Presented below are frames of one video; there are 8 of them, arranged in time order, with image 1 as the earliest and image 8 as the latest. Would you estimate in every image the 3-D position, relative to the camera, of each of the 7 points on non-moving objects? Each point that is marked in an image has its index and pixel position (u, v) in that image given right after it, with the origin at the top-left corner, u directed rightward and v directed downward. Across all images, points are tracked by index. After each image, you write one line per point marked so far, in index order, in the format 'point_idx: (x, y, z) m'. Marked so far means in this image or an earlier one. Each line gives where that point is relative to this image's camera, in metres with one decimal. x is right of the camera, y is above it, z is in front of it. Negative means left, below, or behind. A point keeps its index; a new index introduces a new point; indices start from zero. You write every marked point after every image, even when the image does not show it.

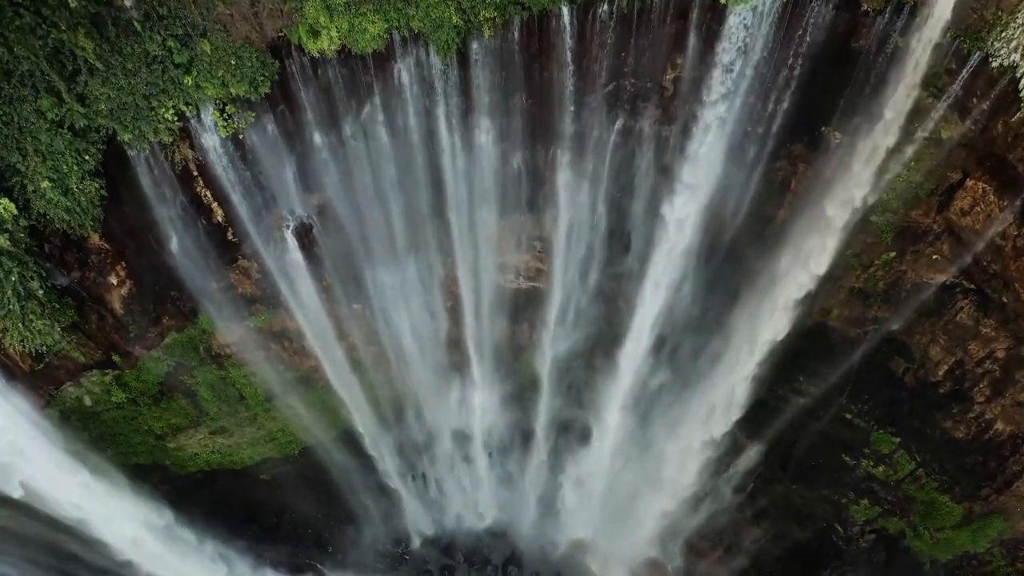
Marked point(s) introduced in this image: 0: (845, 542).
0: (+6.3, -4.9, +12.7) m
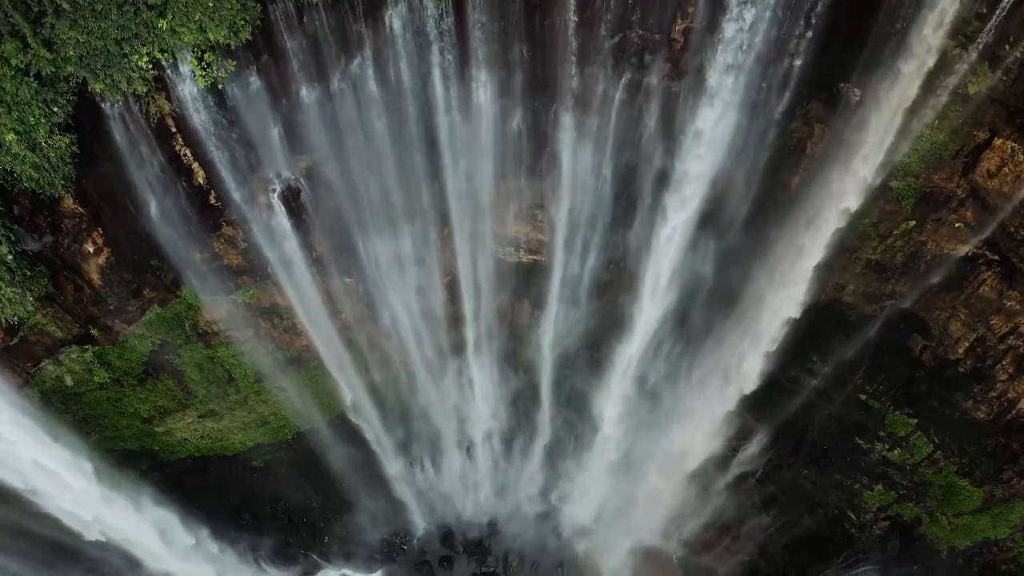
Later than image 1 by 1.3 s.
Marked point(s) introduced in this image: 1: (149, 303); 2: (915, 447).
0: (+6.3, -4.5, +12.2) m
1: (-5.4, -0.2, +9.8) m
2: (+6.8, -2.7, +11.2) m
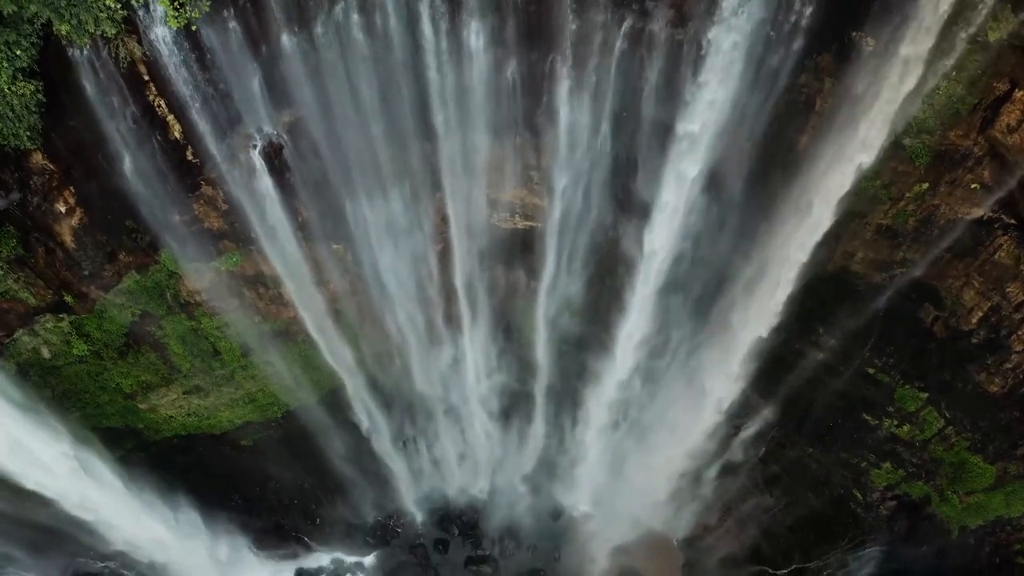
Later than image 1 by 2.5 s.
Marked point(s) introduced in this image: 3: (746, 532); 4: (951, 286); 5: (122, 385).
0: (+6.2, -4.0, +11.8) m
1: (-5.5, +0.3, +9.4) m
2: (+6.7, -2.2, +10.8) m
3: (+4.6, -4.9, +13.2) m
4: (+6.4, 0.0, +9.7) m
5: (-6.4, -1.6, +10.9) m
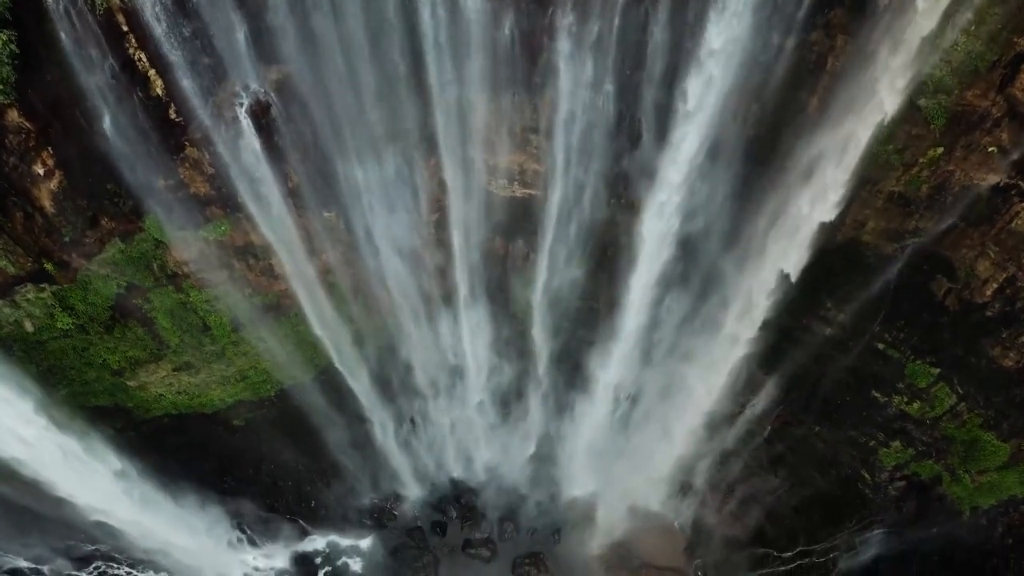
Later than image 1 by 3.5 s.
0: (+6.2, -3.5, +11.5) m
1: (-5.5, +0.7, +9.0) m
2: (+6.7, -1.8, +10.4) m
3: (+4.6, -4.4, +12.9) m
4: (+6.4, +0.5, +9.3) m
5: (-6.4, -1.2, +10.6) m
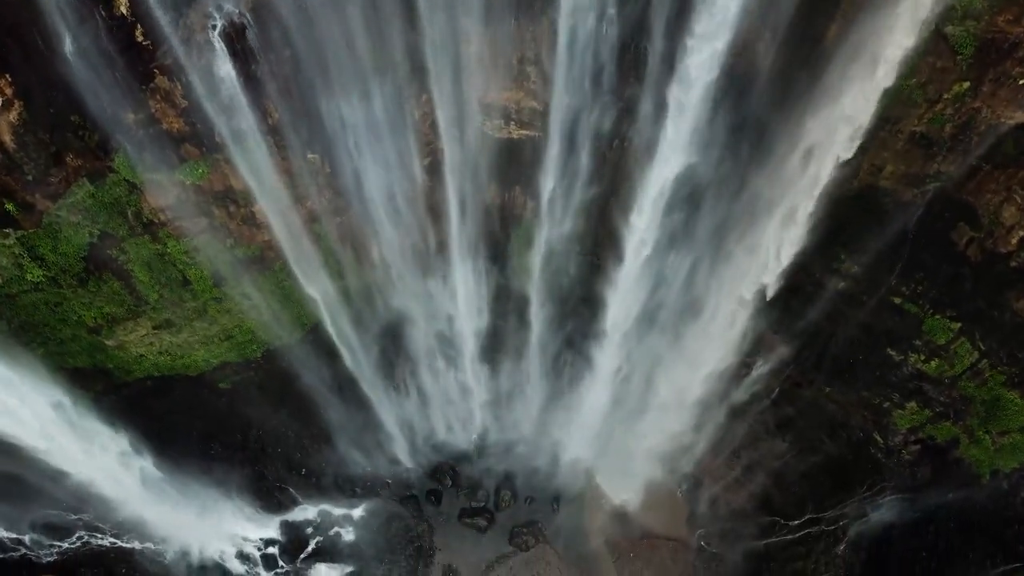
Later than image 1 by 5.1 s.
0: (+6.2, -2.7, +11.0) m
1: (-5.6, +1.4, +8.5) m
2: (+6.6, -1.0, +9.9) m
3: (+4.6, -3.6, +12.4) m
4: (+6.3, +1.2, +8.7) m
5: (-6.5, -0.4, +10.0) m
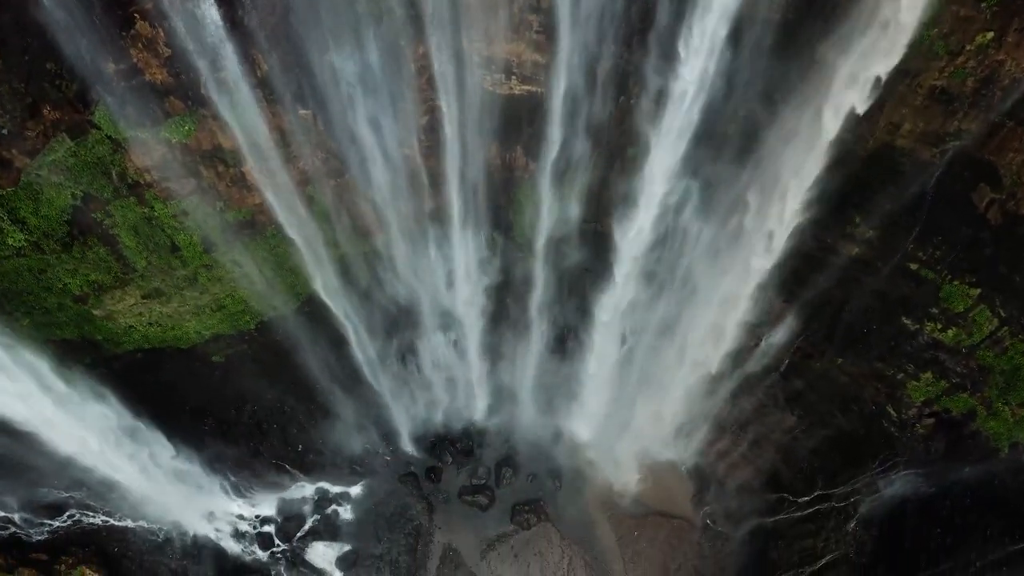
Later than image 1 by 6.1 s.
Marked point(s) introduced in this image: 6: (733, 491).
0: (+6.2, -2.2, +10.6) m
1: (-5.6, +1.9, +8.1) m
2: (+6.7, -0.5, +9.5) m
3: (+4.6, -3.1, +12.1) m
4: (+6.3, +1.7, +8.3) m
5: (-6.5, 0.0, +9.7) m
6: (+4.2, -3.8, +12.3) m
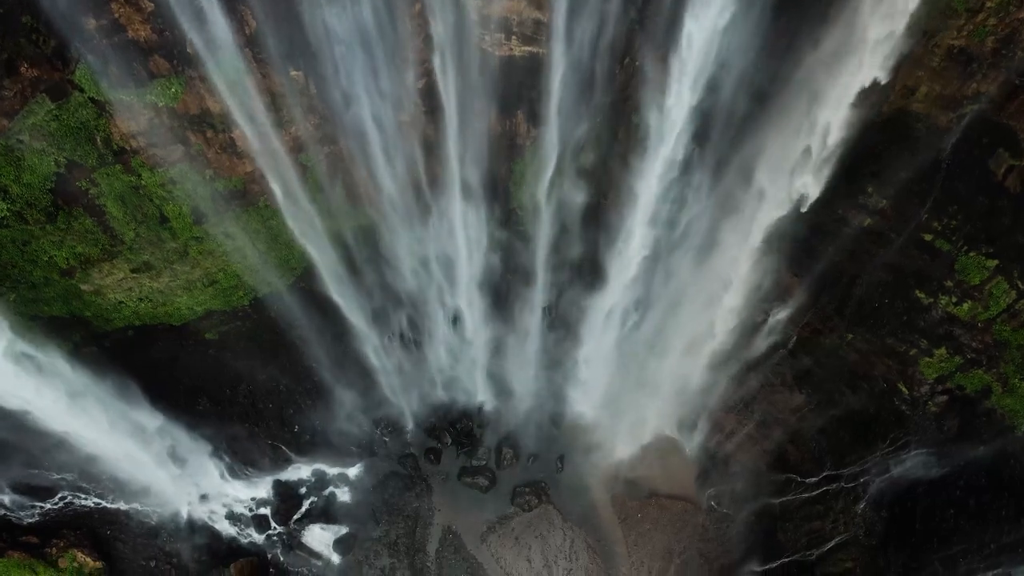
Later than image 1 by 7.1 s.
0: (+6.2, -1.8, +10.3) m
1: (-5.6, +2.3, +7.7) m
2: (+6.7, -0.1, +9.2) m
3: (+4.6, -2.7, +11.8) m
4: (+6.3, +2.1, +8.0) m
5: (-6.5, +0.4, +9.4) m
6: (+4.2, -3.3, +12.1) m
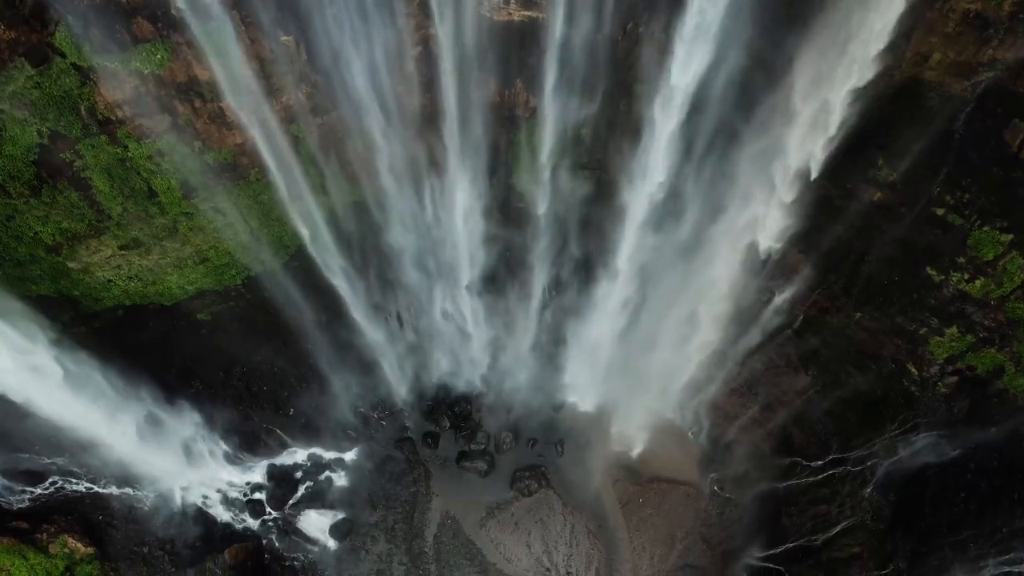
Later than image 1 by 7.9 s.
0: (+6.2, -1.5, +10.0) m
1: (-5.6, +2.6, +7.5) m
2: (+6.7, +0.2, +8.9) m
3: (+4.6, -2.3, +11.5) m
4: (+6.3, +2.4, +7.7) m
5: (-6.5, +0.7, +9.1) m
6: (+4.2, -3.0, +11.8) m
